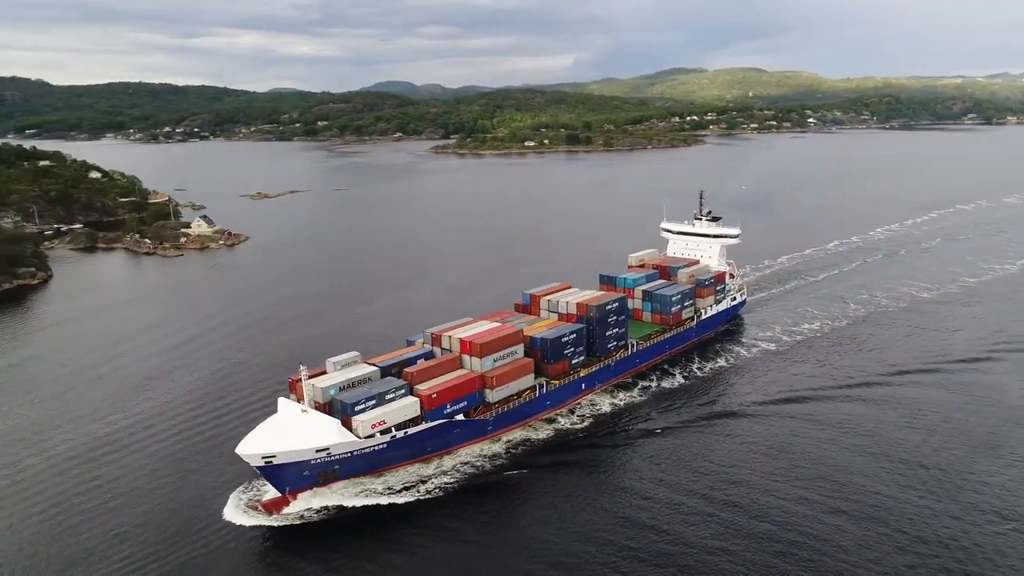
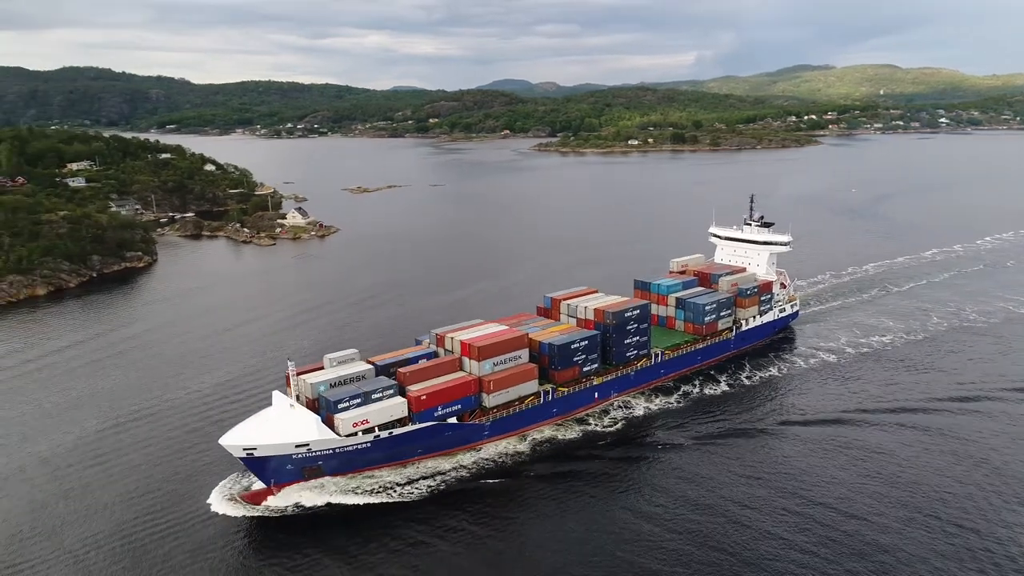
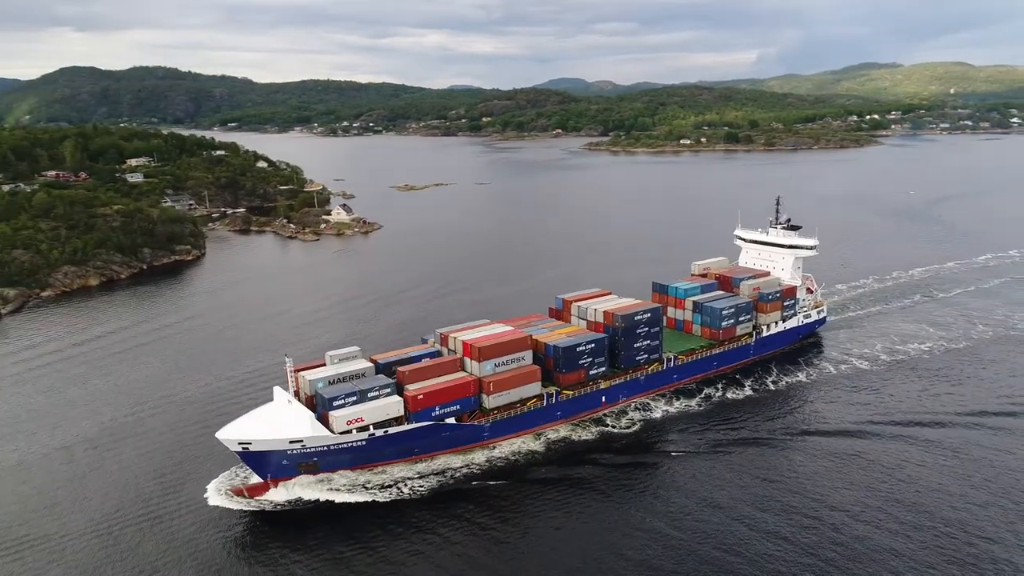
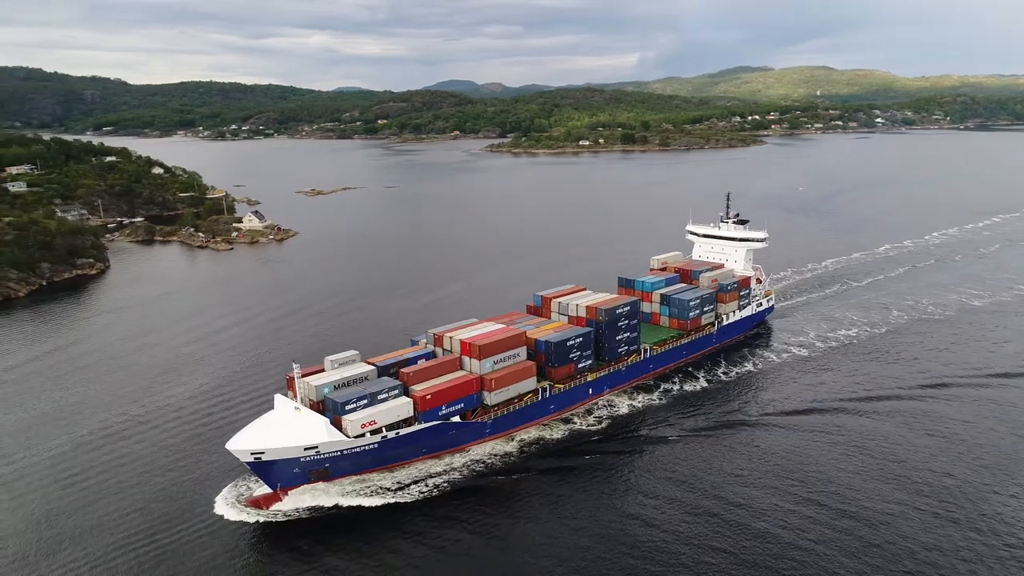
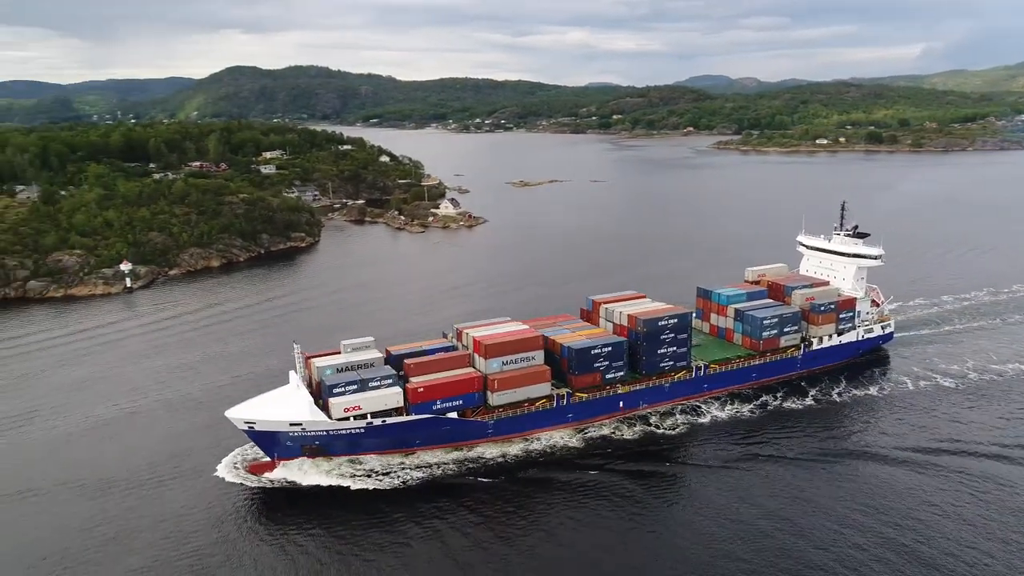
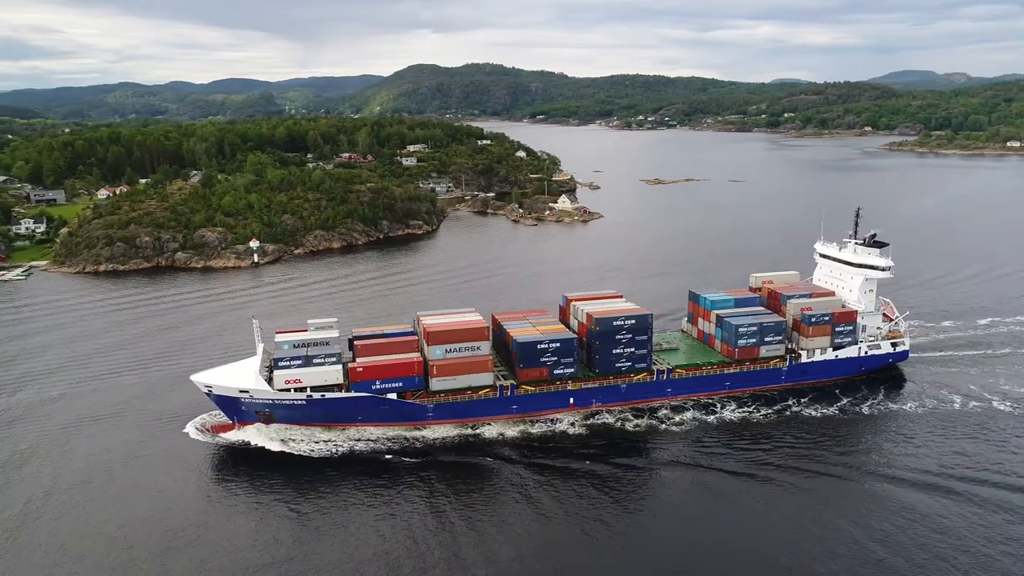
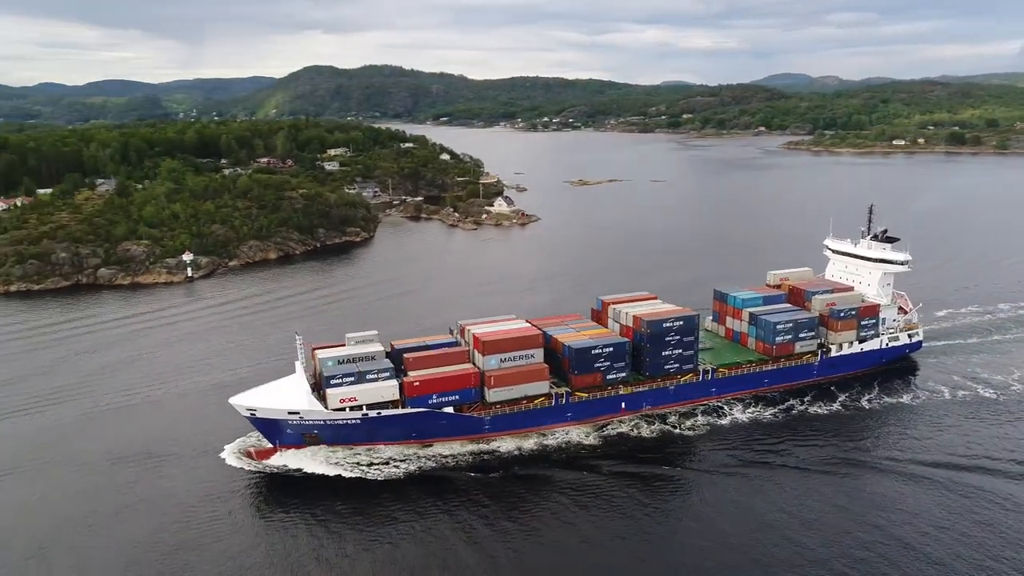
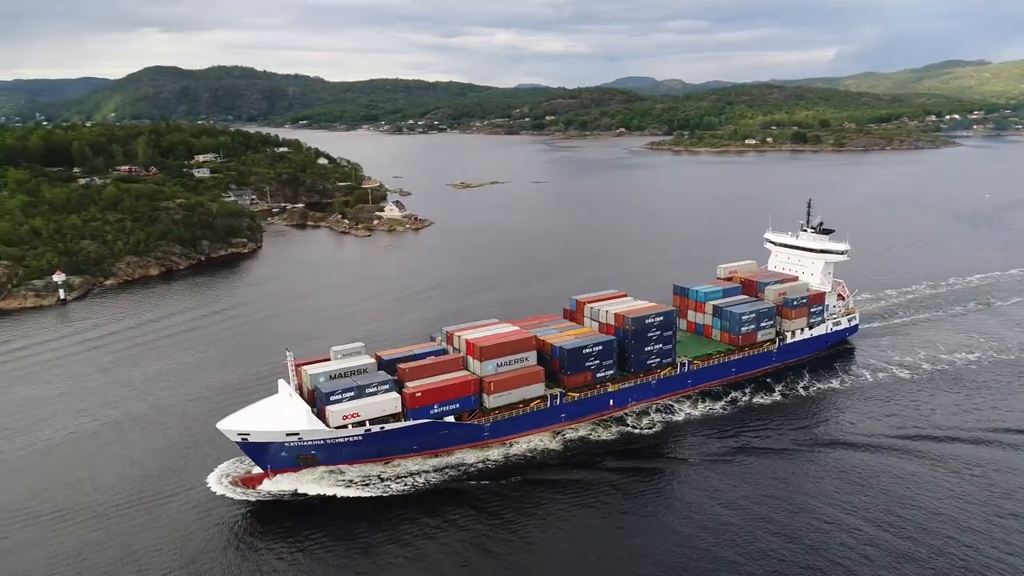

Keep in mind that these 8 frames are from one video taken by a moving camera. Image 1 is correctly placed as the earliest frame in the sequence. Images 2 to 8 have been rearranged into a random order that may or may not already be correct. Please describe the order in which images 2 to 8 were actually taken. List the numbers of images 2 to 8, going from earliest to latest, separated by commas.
4, 2, 3, 8, 5, 7, 6
